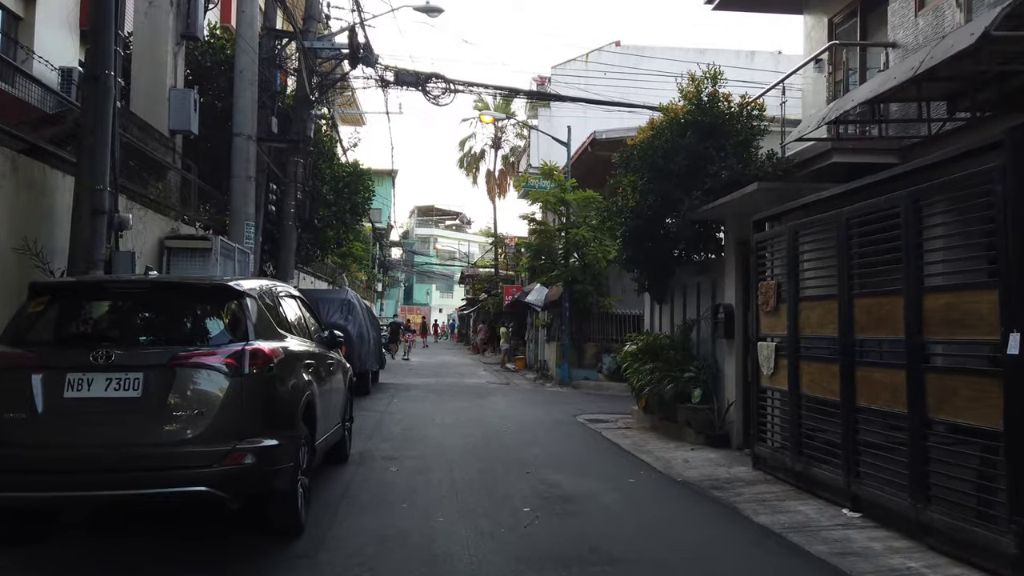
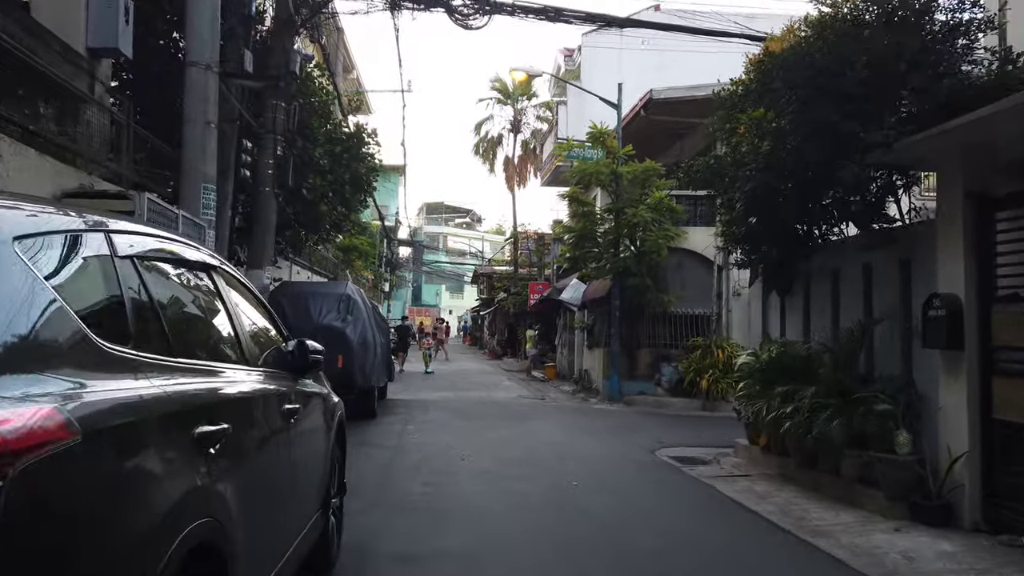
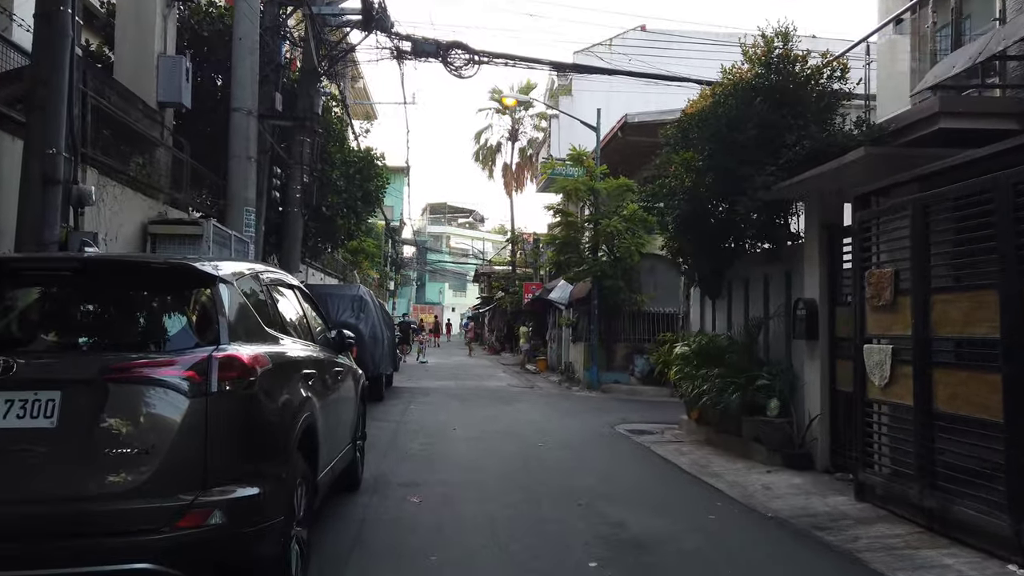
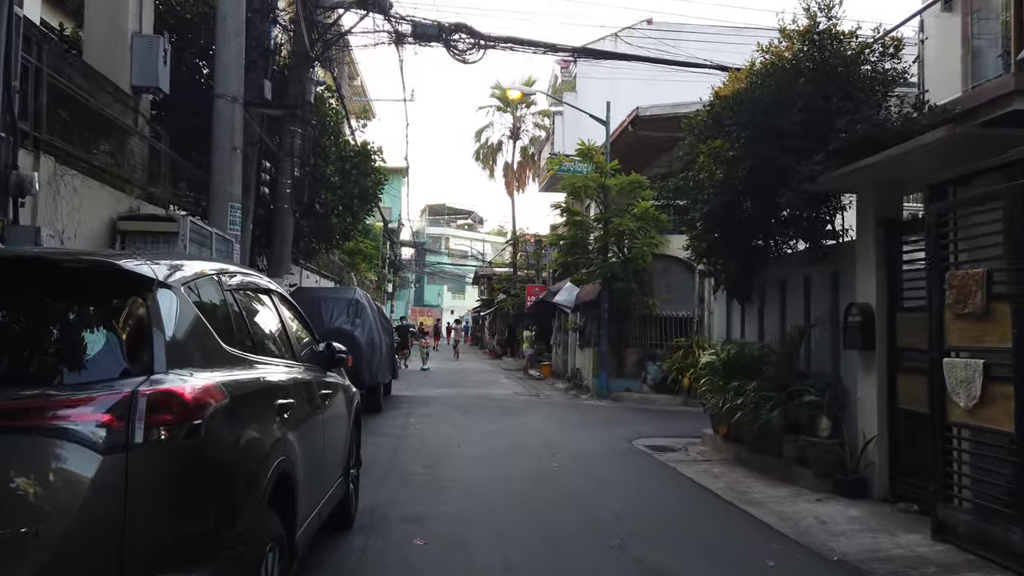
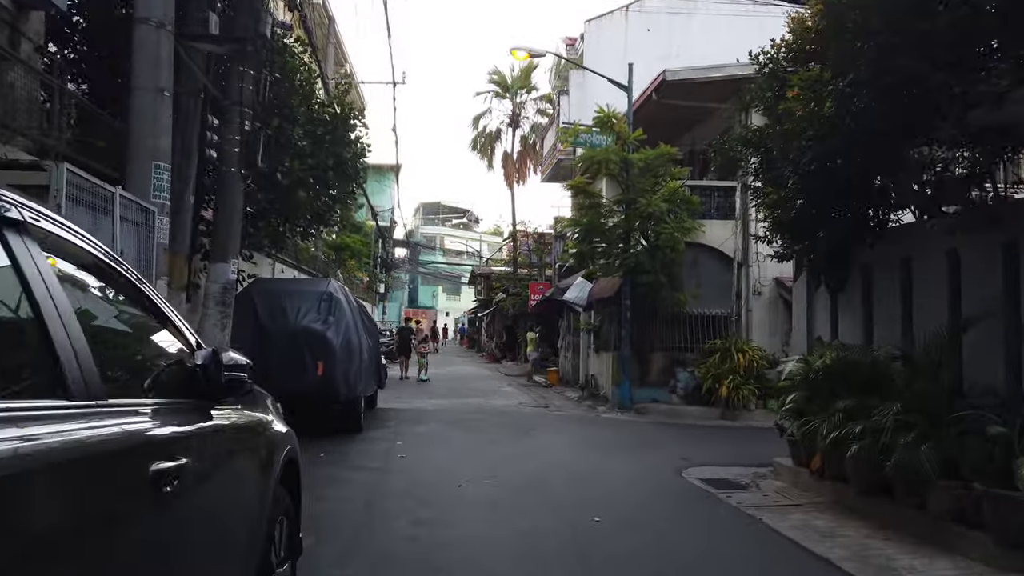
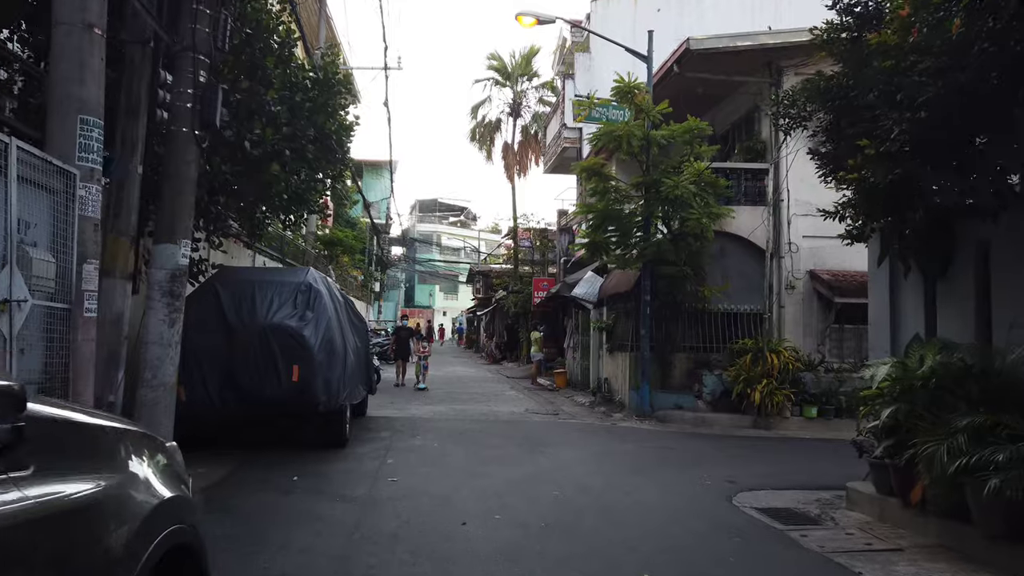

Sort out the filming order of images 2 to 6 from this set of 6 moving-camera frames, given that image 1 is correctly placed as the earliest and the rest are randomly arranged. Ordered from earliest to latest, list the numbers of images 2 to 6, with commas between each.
3, 4, 2, 5, 6
